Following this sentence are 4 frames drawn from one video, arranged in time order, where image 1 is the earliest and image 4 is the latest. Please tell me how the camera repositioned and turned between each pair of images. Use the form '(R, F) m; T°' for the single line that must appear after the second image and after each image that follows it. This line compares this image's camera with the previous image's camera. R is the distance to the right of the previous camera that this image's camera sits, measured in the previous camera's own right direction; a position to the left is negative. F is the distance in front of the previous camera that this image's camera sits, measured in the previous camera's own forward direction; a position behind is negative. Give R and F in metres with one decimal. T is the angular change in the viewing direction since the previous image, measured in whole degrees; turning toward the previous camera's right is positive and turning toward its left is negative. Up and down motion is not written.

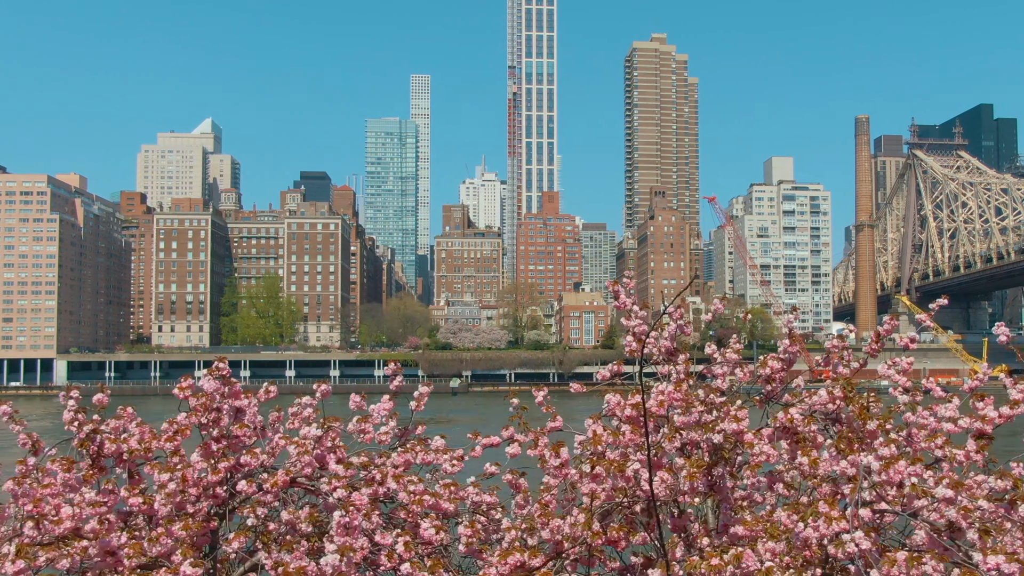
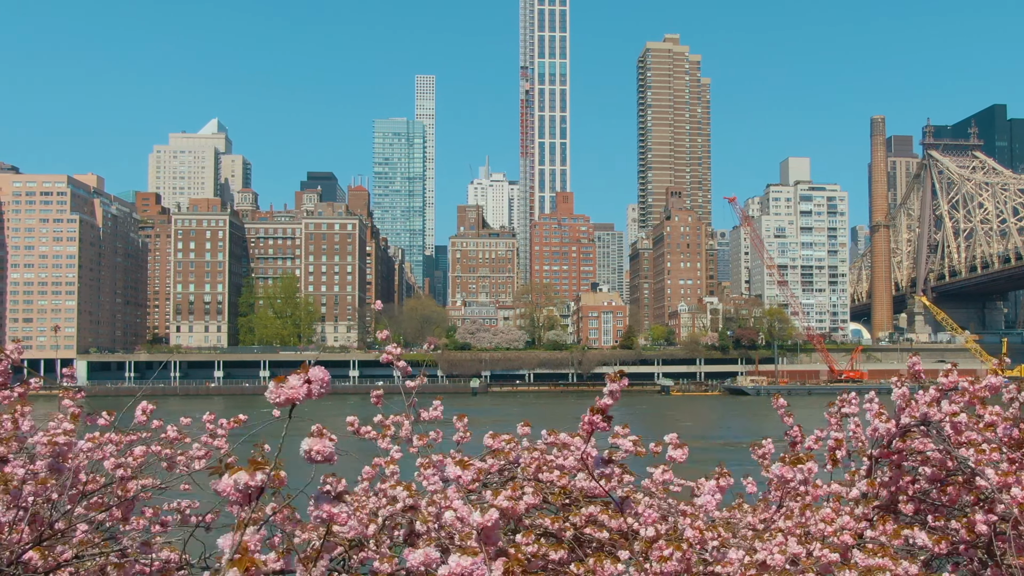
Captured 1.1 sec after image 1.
(-2.1, -0.1) m; 0°
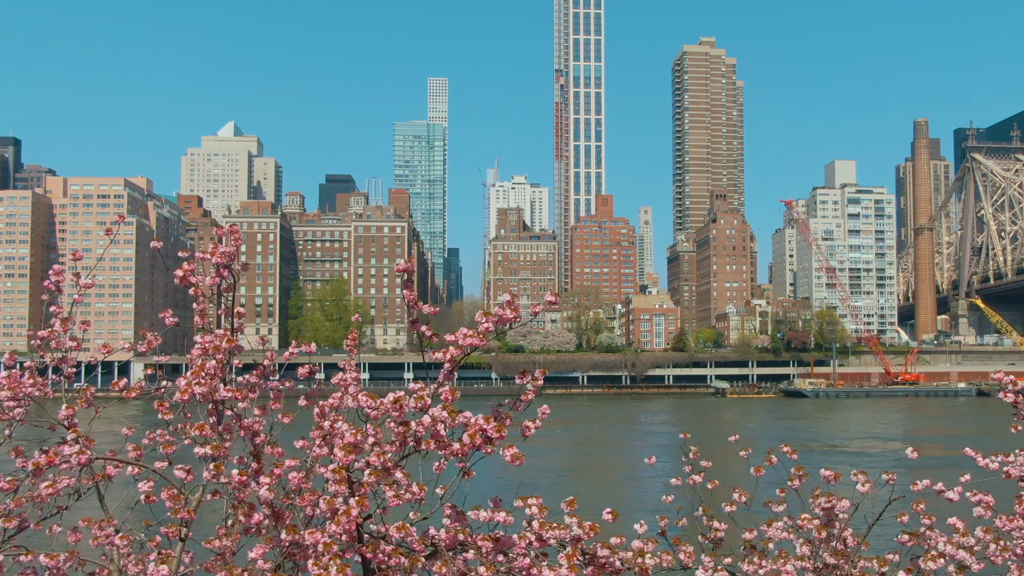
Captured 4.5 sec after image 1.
(-6.1, -0.2) m; 0°
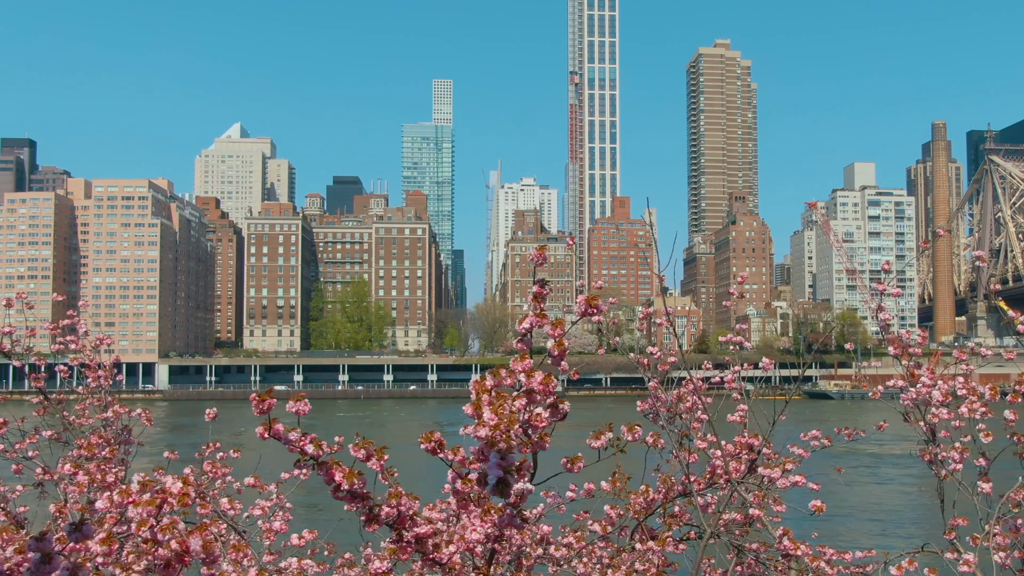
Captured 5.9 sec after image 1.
(-2.7, -0.1) m; 0°
